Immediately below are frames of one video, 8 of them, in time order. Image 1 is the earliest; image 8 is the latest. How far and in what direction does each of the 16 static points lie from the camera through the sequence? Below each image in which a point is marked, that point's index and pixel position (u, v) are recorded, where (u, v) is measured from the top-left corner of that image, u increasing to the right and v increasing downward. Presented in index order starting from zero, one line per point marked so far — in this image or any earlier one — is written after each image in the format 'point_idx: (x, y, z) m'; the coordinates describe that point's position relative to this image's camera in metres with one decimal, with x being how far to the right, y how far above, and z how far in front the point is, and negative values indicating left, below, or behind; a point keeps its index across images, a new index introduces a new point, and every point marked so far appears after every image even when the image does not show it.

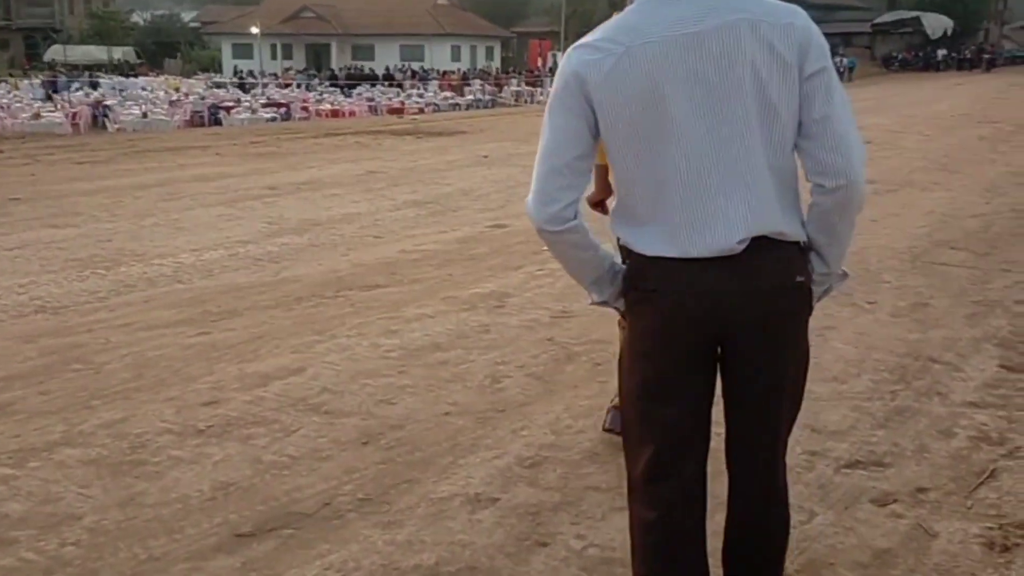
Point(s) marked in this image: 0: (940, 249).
0: (+3.7, +0.4, +9.1) m
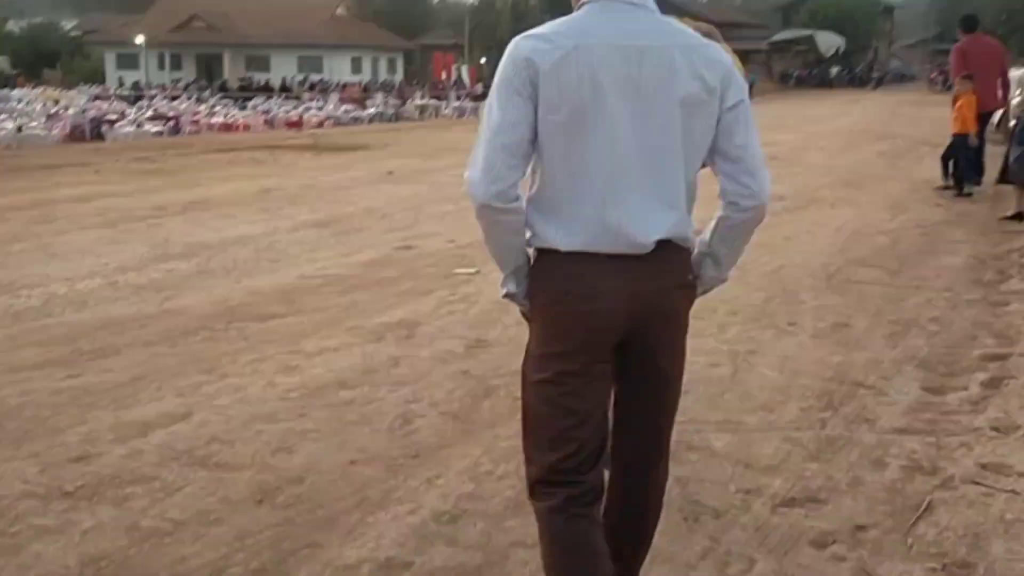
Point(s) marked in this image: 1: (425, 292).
0: (+3.0, +0.3, +9.0) m
1: (-0.6, 0.0, +7.2) m
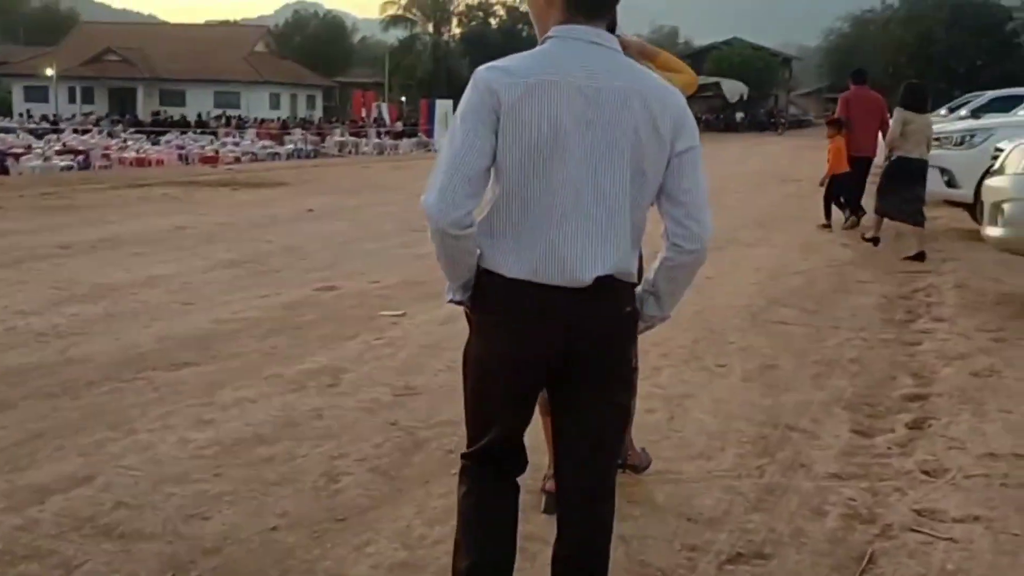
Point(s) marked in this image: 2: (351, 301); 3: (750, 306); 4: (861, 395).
0: (+2.3, -0.1, +9.0) m
1: (-1.1, -0.3, +6.9) m
2: (-1.3, -0.1, +8.2) m
3: (+2.0, -0.1, +8.8) m
4: (+1.9, -0.6, +5.8) m
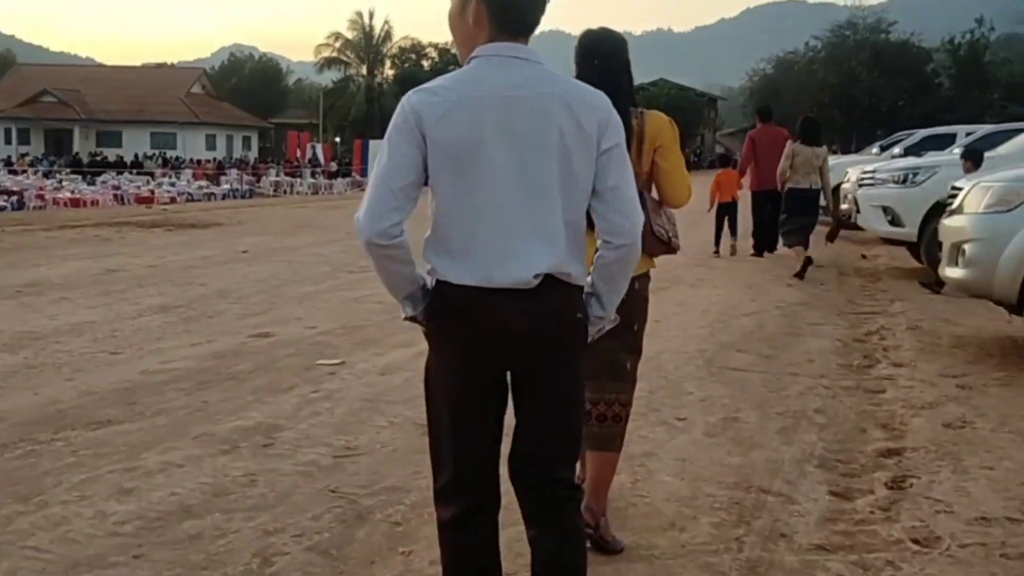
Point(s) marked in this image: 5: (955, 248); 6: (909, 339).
0: (+1.9, -0.4, +8.8) m
1: (-1.4, -0.6, +6.5) m
2: (-1.7, -0.5, +7.8) m
3: (+1.6, -0.5, +8.5) m
4: (+1.7, -0.9, +5.5) m
5: (+3.4, +0.3, +8.0) m
6: (+3.5, -0.5, +9.1) m
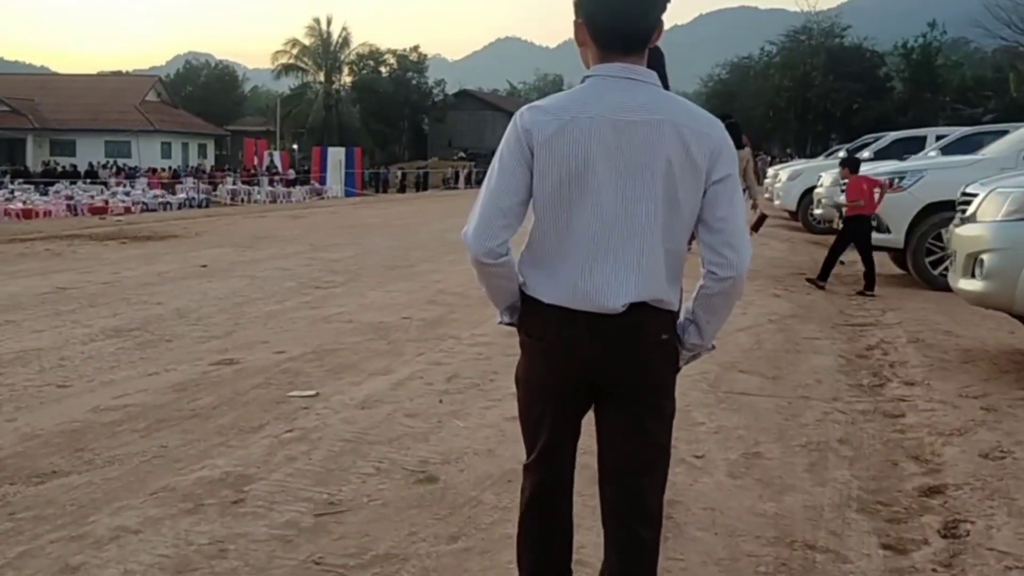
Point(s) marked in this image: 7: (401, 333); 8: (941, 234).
0: (+1.7, -0.6, +8.2) m
1: (-1.4, -0.8, +5.8) m
2: (-1.7, -0.6, +7.1) m
3: (+1.5, -0.6, +8.0) m
4: (+1.7, -1.0, +5.0) m
5: (+3.3, +0.2, +7.5) m
6: (+3.4, -0.6, +8.7) m
7: (-0.9, -0.4, +8.8) m
8: (+5.1, +0.6, +12.3) m
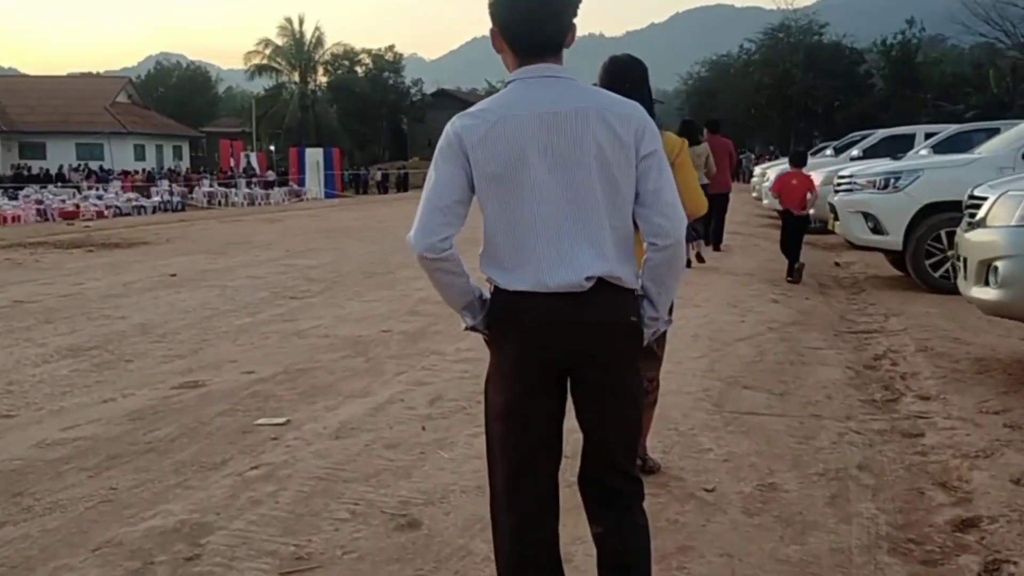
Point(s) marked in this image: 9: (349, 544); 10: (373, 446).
0: (+1.6, -0.6, +7.8) m
1: (-1.5, -0.9, +5.3) m
2: (-1.8, -0.7, +6.5) m
3: (+1.4, -0.6, +7.5) m
4: (+1.7, -1.1, +4.5) m
5: (+3.2, +0.2, +7.0) m
6: (+3.3, -0.6, +8.2) m
7: (-1.0, -0.5, +8.2) m
8: (+4.9, +0.6, +11.9) m
9: (-0.7, -1.0, +4.1) m
10: (-0.7, -0.8, +5.5) m
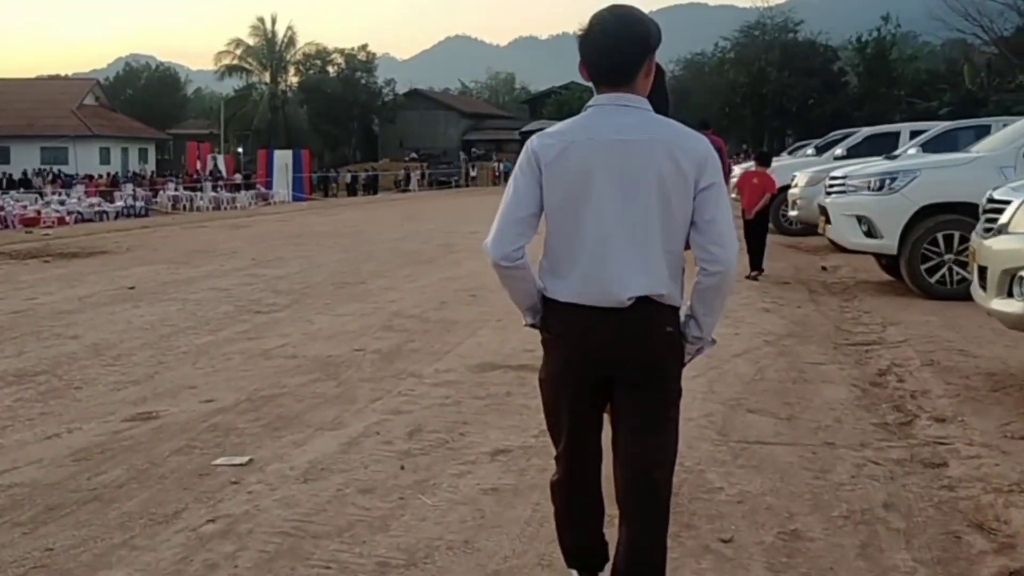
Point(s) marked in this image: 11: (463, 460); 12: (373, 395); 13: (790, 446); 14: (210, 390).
0: (+1.5, -0.7, +7.2) m
1: (-1.5, -1.0, +4.7) m
2: (-1.9, -0.9, +5.9) m
3: (+1.3, -0.7, +6.9) m
4: (+1.6, -1.2, +4.0) m
5: (+3.1, +0.1, +6.5) m
6: (+3.1, -0.7, +7.7) m
7: (-1.2, -0.6, +7.6) m
8: (+4.6, +0.5, +11.5) m
9: (-0.7, -1.1, +3.5) m
10: (-0.8, -1.0, +4.9) m
11: (-0.3, -0.9, +5.4) m
12: (-0.9, -0.7, +6.8) m
13: (+1.6, -0.9, +5.9) m
14: (-2.0, -0.7, +7.0) m
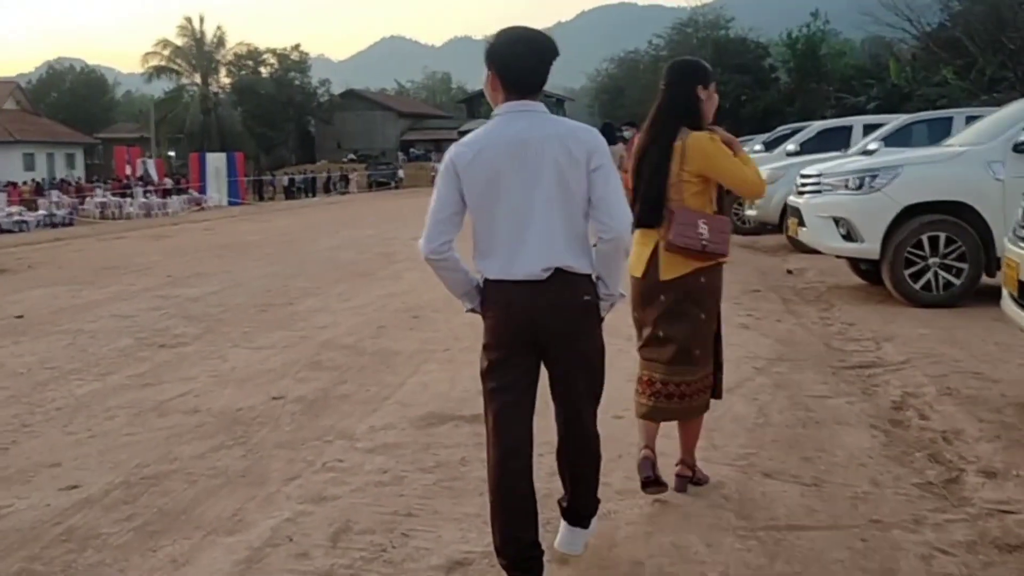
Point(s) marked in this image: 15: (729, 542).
0: (+1.3, -0.9, +5.9) m
1: (-1.6, -1.3, +3.2) m
2: (-2.1, -1.1, +4.4) m
3: (+1.0, -0.9, +5.6) m
4: (+1.6, -1.3, +2.6) m
5: (+2.9, 0.0, +5.3) m
6: (+2.8, -0.9, +6.5) m
7: (-1.5, -0.8, +6.2) m
8: (+4.1, +0.5, +10.3) m
9: (-0.7, -1.4, +2.1) m
10: (-0.9, -1.2, +3.4) m
11: (-0.4, -1.1, +3.9) m
12: (-1.1, -0.9, +5.3) m
13: (+1.4, -1.1, +4.5) m
14: (-2.3, -1.0, +5.4) m
15: (+0.9, -1.1, +4.3) m
